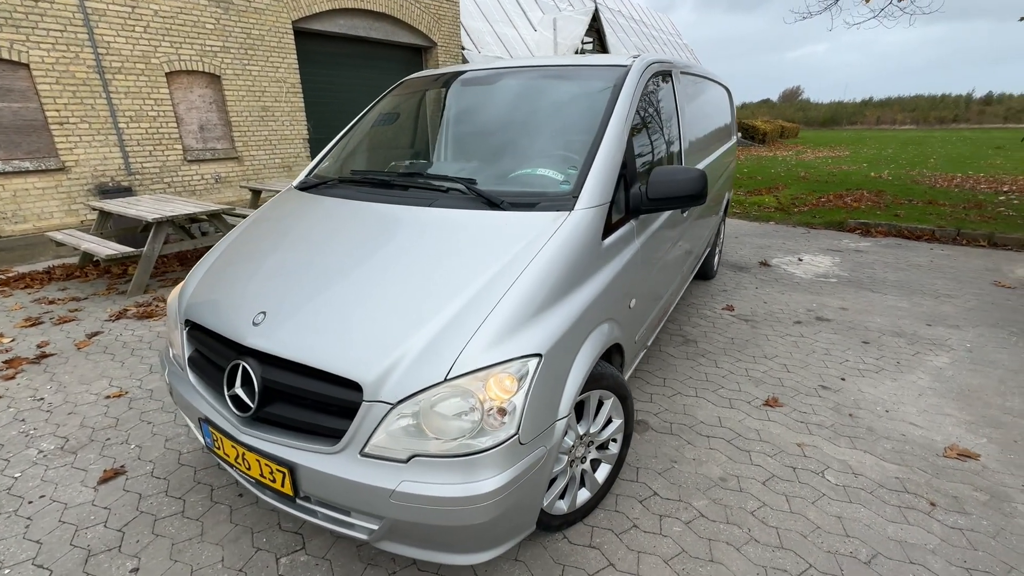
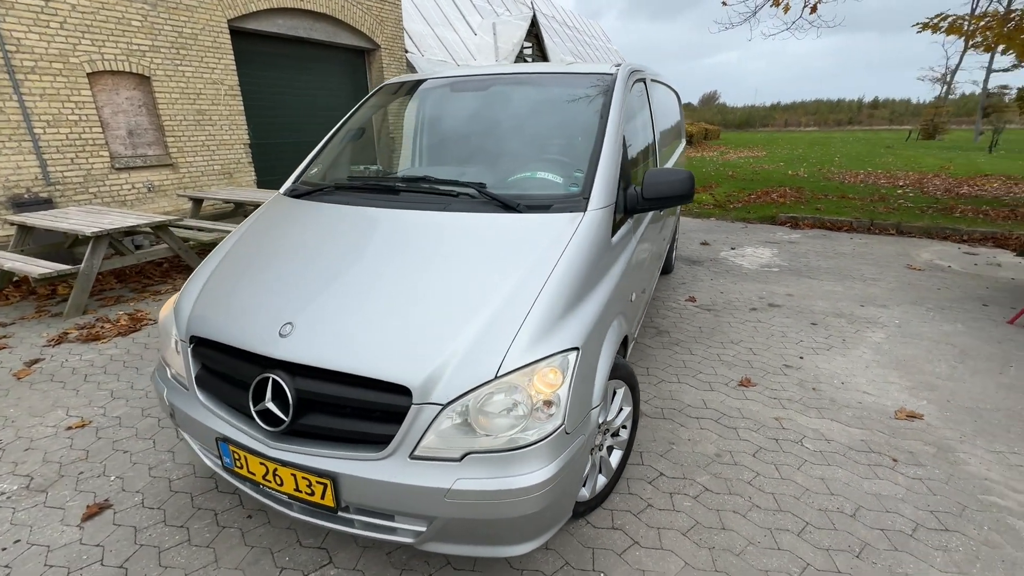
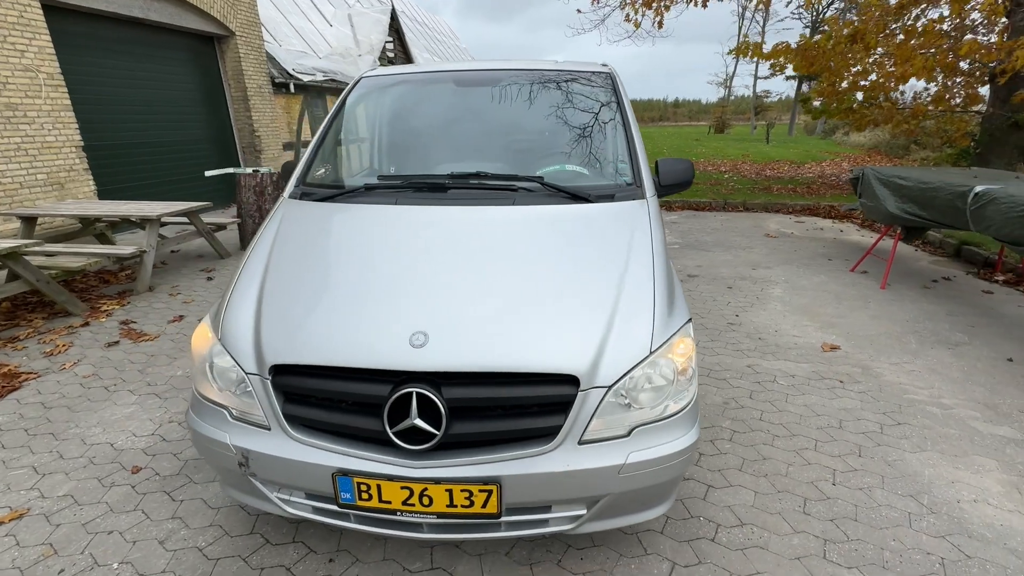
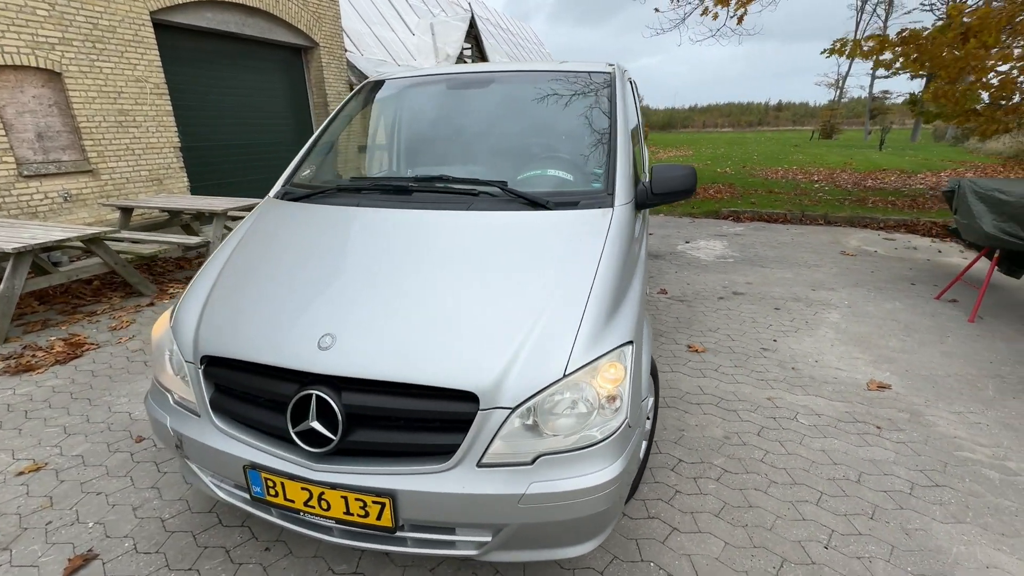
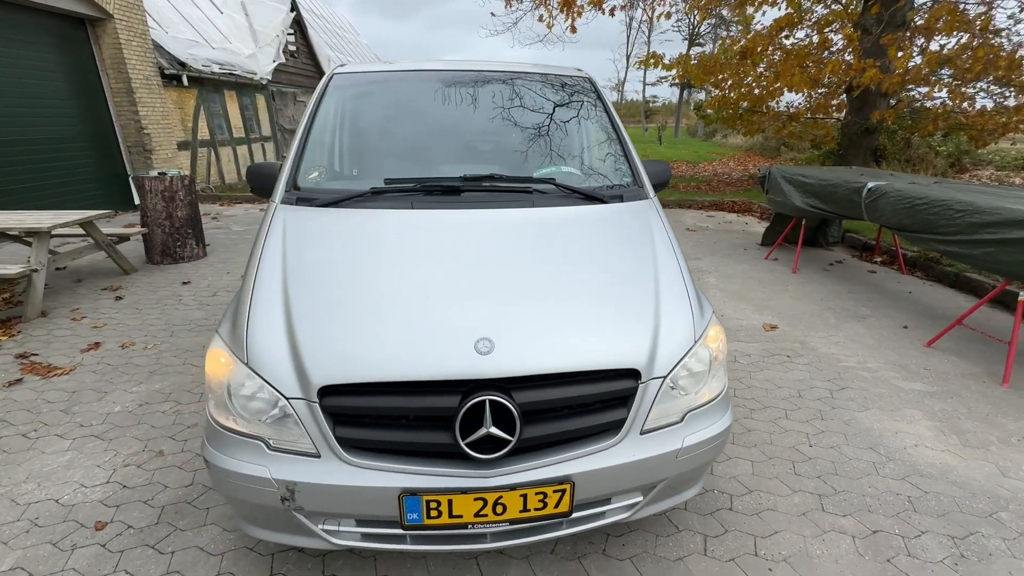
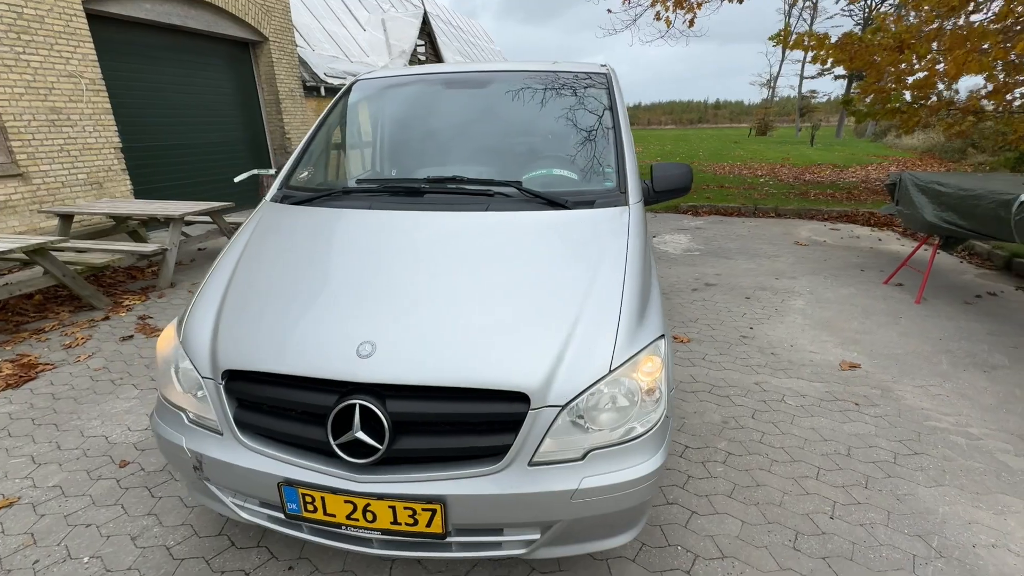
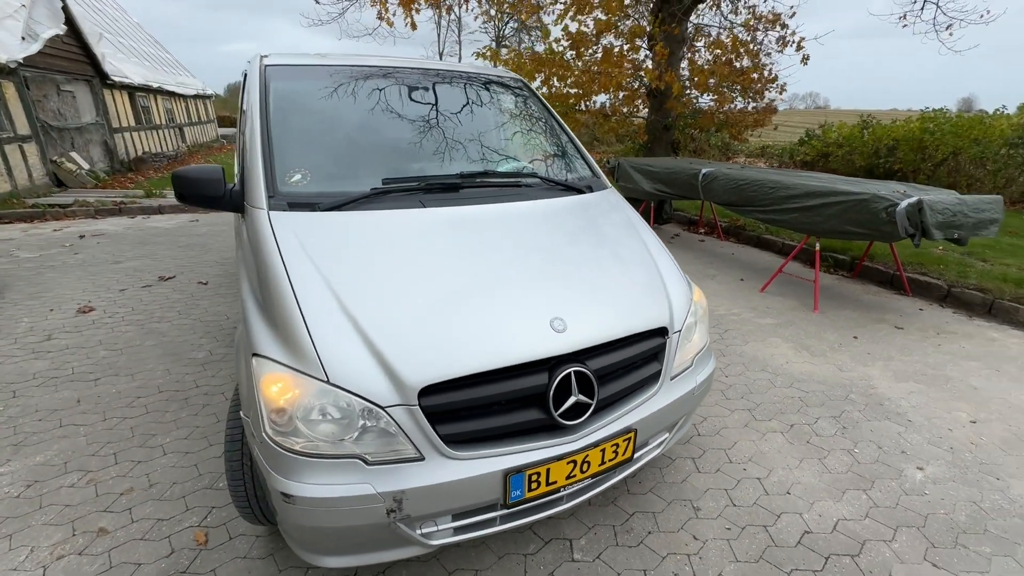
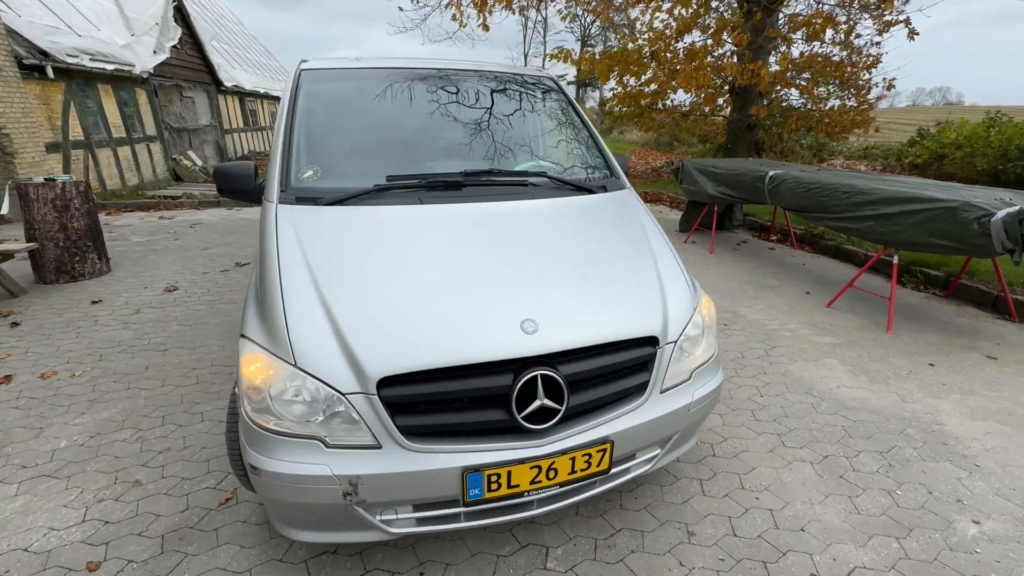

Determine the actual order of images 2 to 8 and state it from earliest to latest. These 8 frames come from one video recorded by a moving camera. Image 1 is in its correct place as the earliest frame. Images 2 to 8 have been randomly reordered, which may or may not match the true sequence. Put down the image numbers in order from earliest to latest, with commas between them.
2, 4, 6, 3, 5, 8, 7
